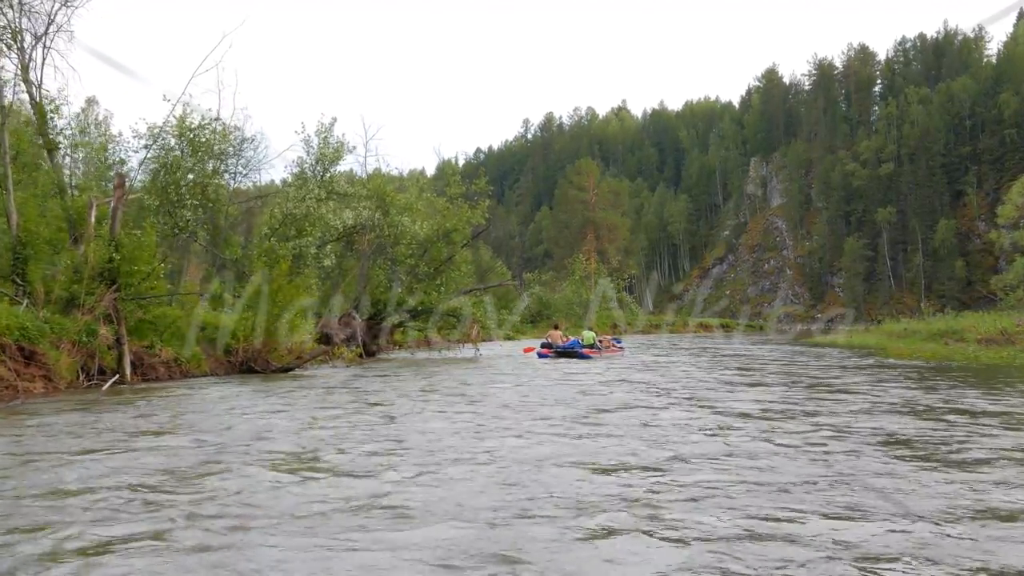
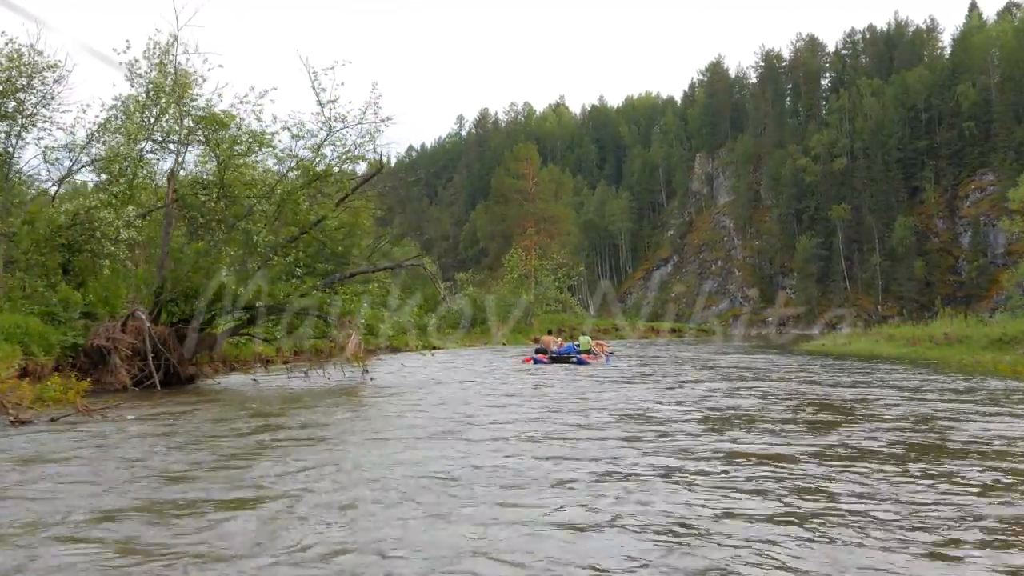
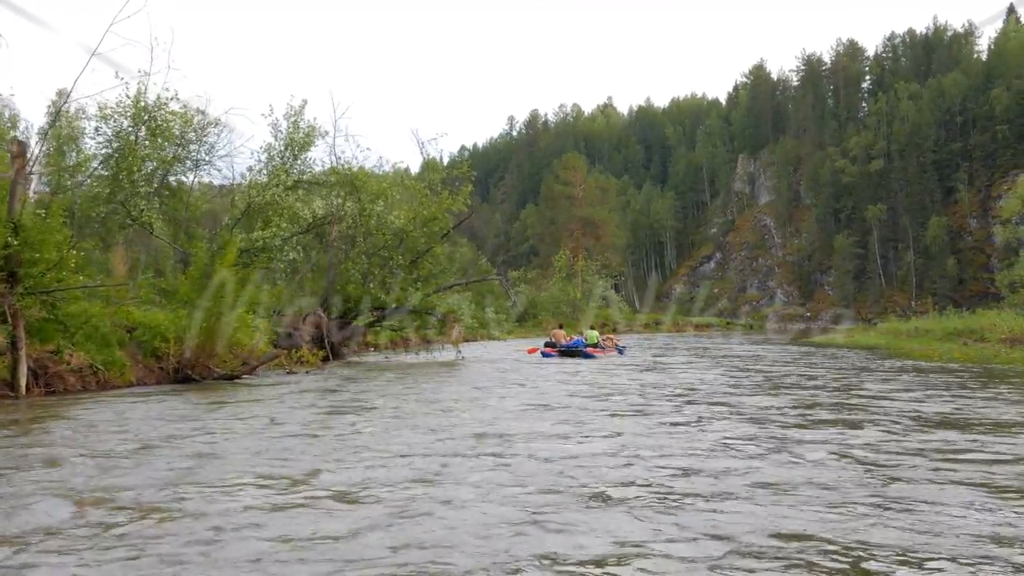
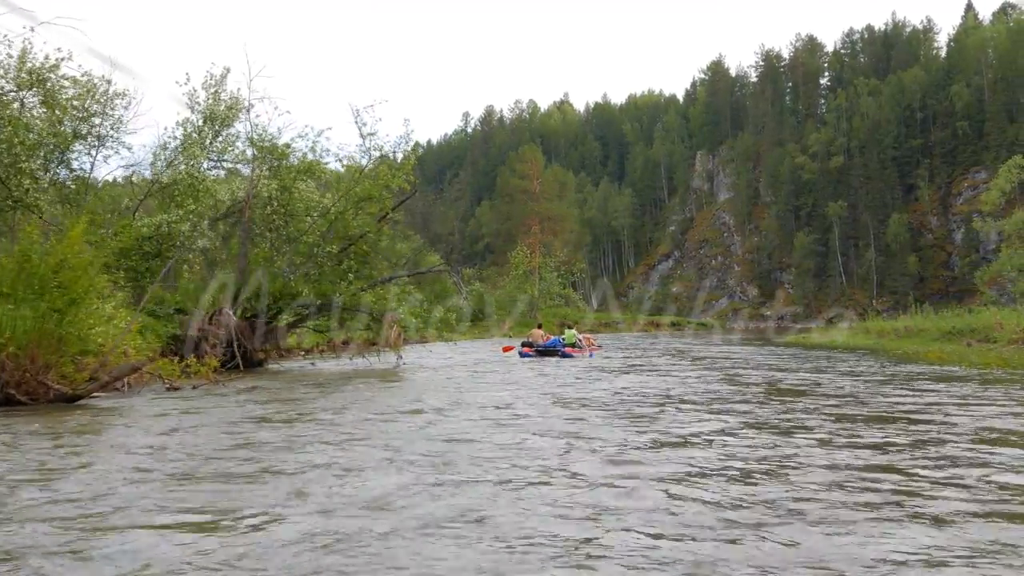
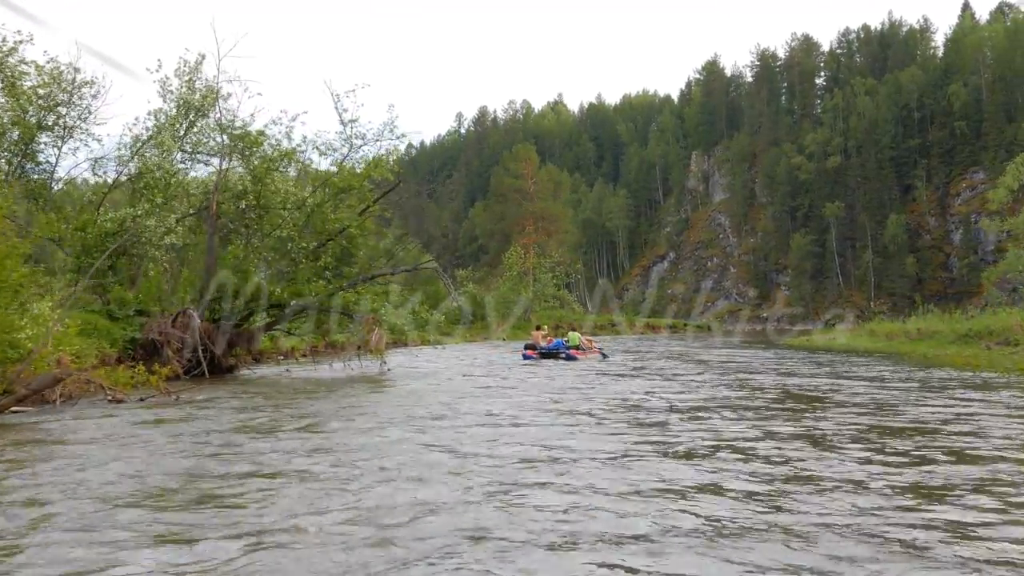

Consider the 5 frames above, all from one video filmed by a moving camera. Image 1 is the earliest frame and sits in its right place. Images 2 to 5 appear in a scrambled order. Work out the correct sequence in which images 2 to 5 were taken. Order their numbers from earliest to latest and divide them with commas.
3, 4, 5, 2
